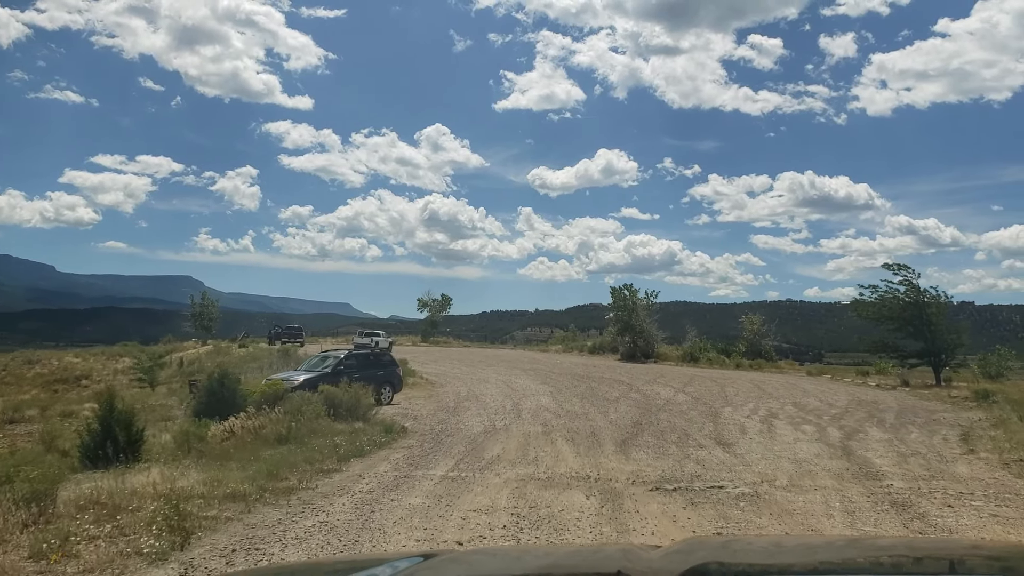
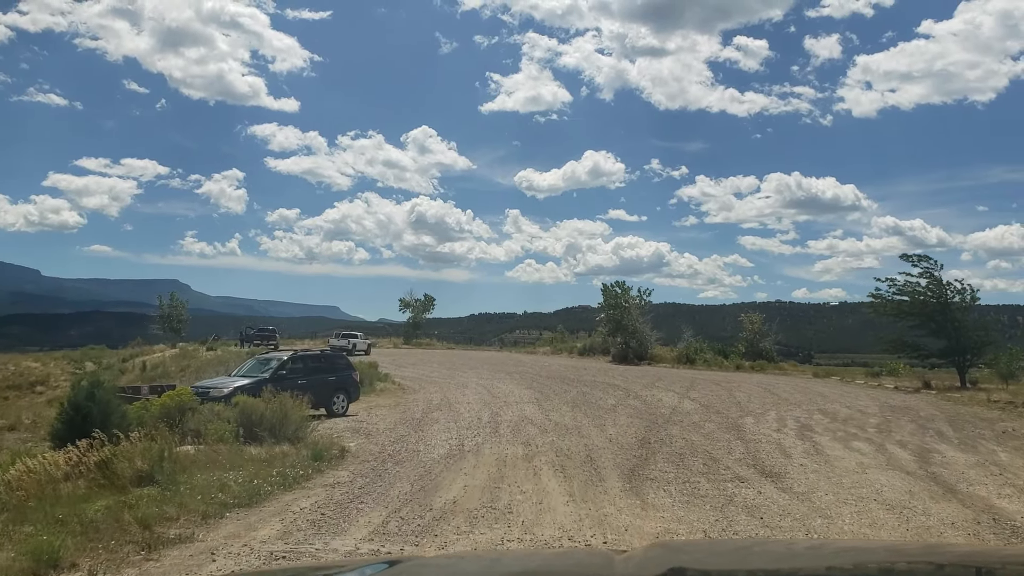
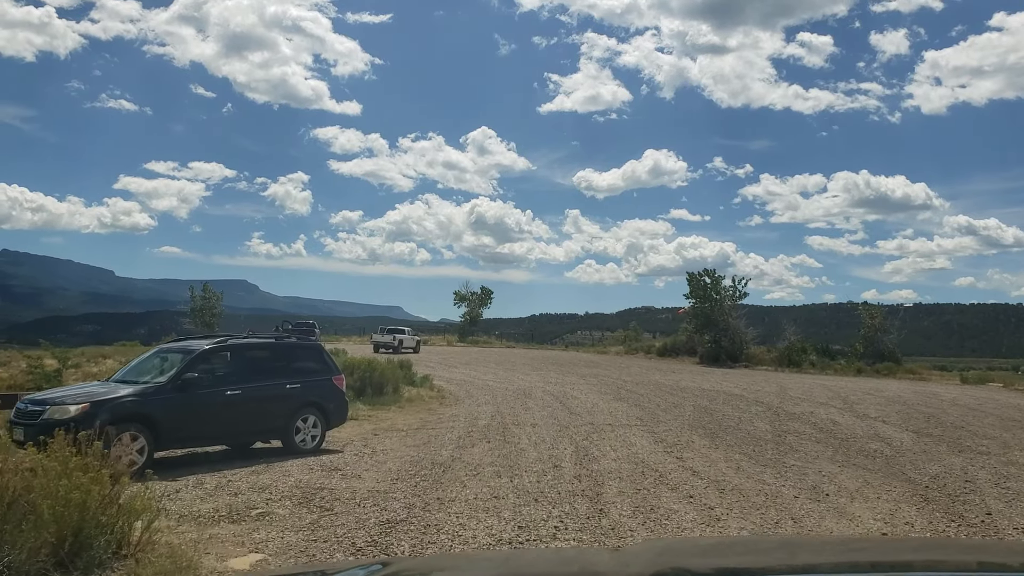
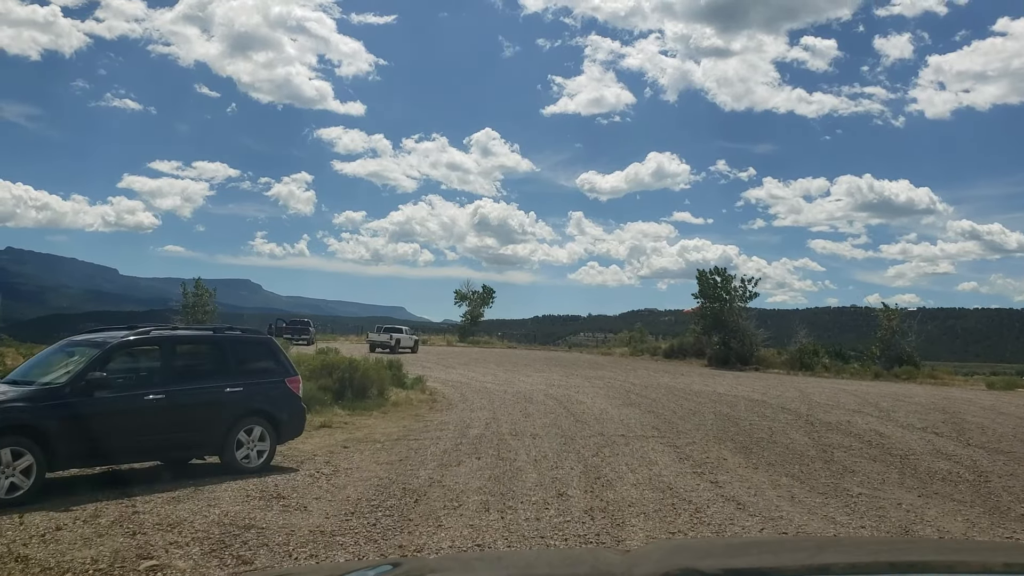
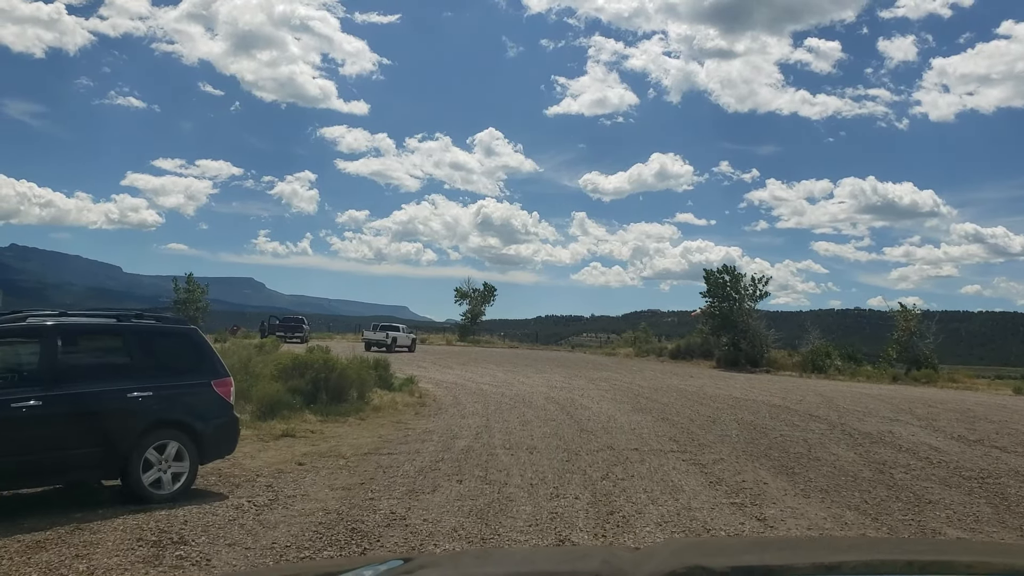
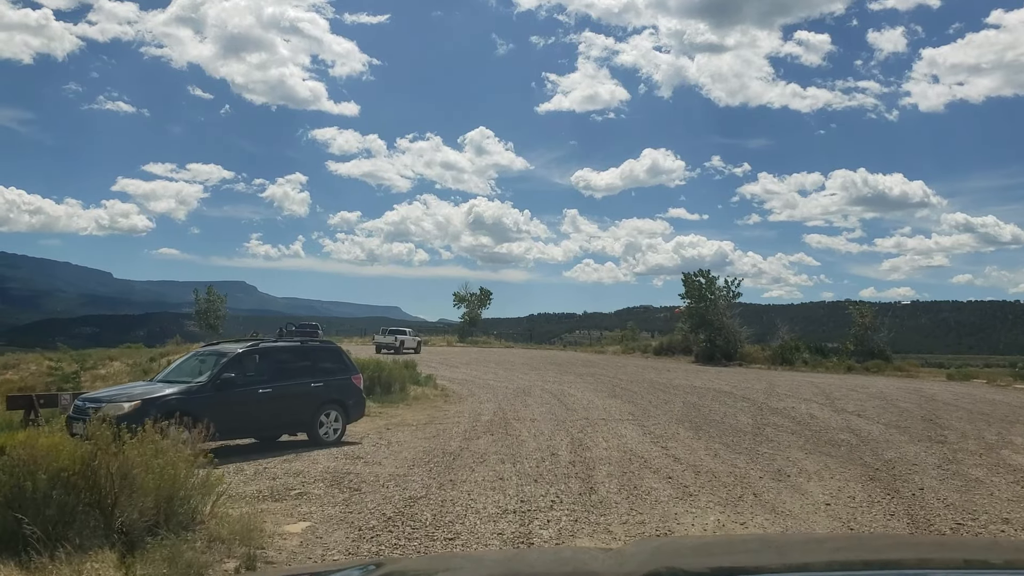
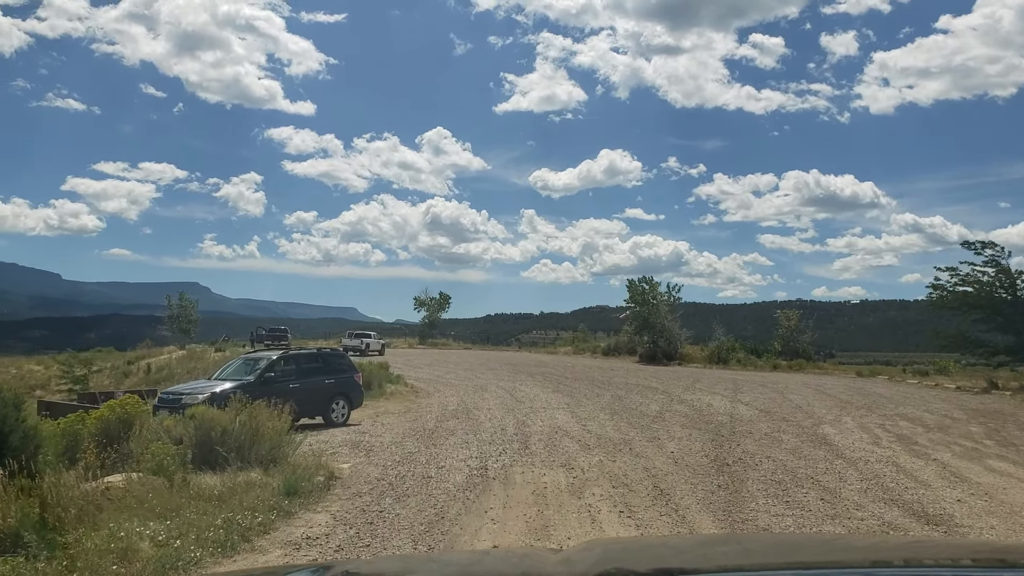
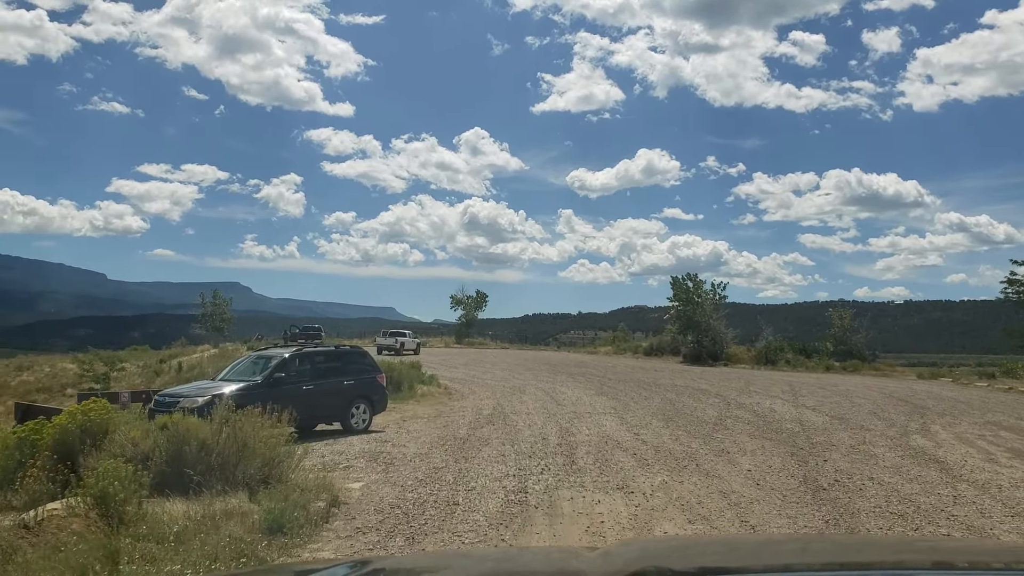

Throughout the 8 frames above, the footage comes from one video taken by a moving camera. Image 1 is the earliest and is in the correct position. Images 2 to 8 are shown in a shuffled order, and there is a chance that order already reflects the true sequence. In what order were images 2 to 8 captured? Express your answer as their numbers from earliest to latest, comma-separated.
2, 7, 8, 6, 3, 4, 5
